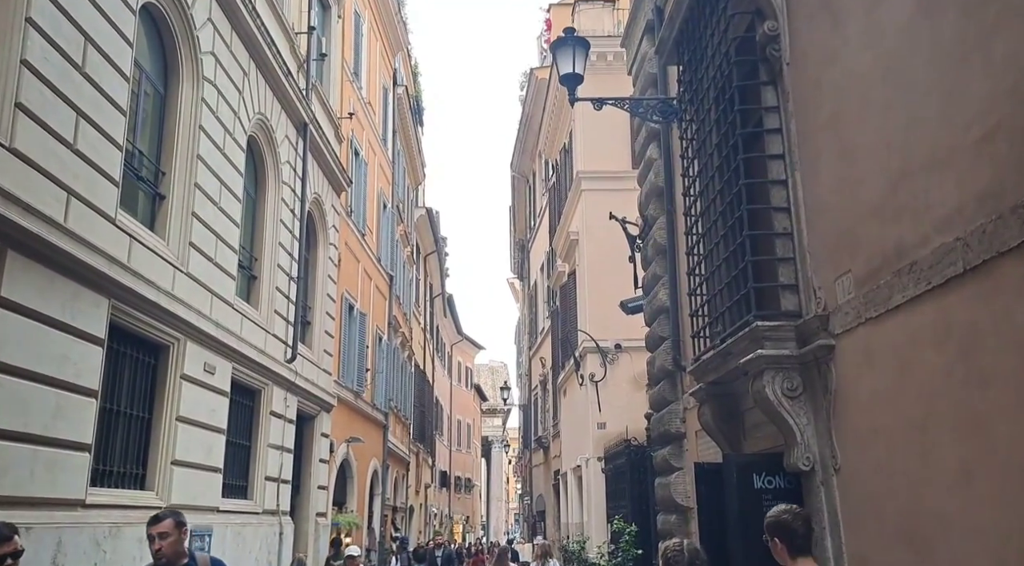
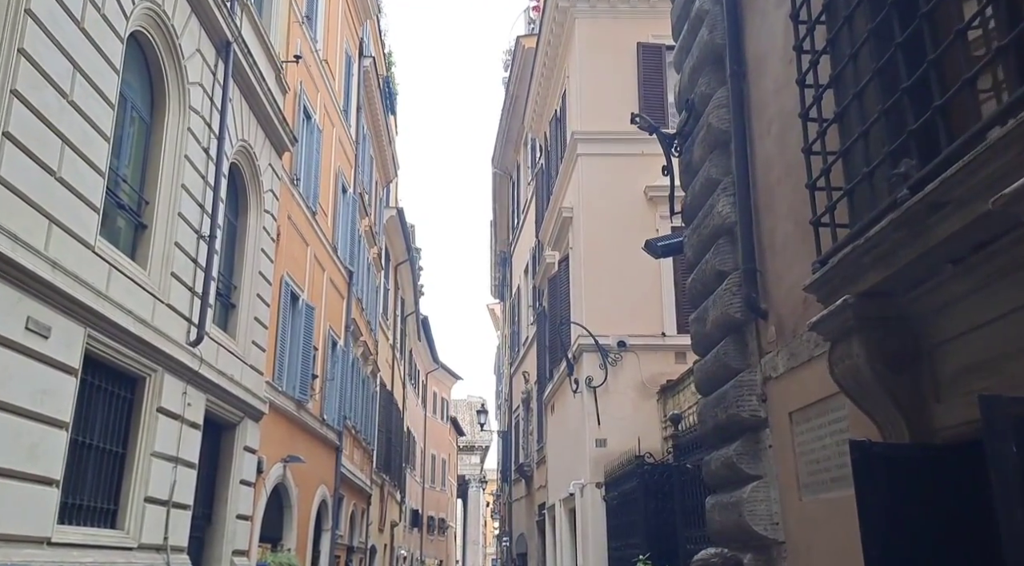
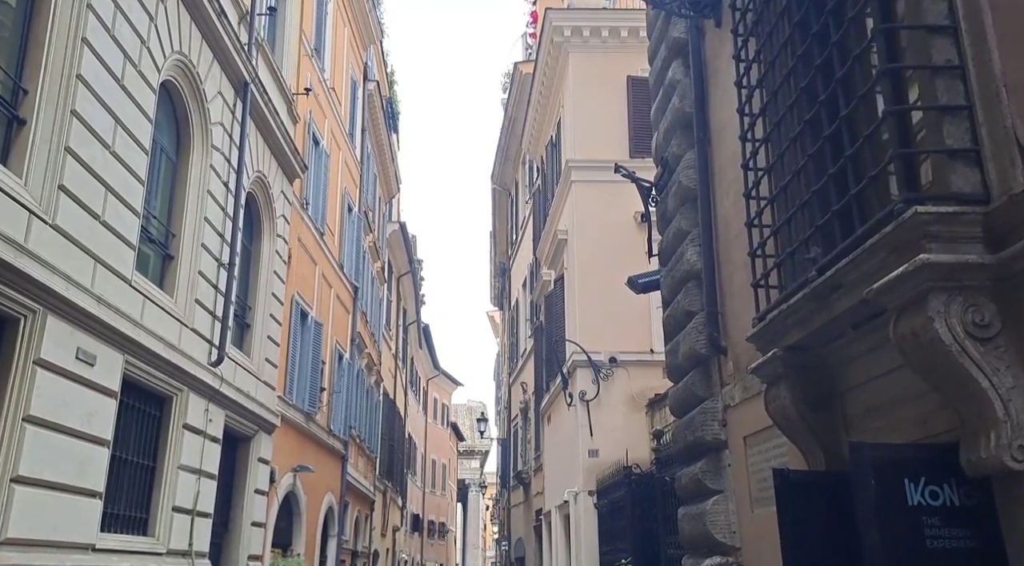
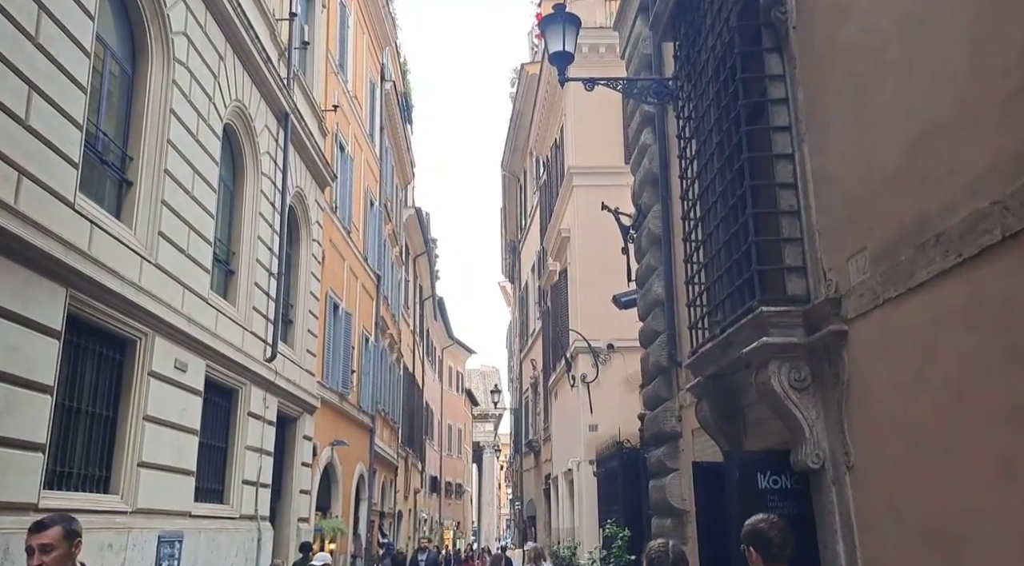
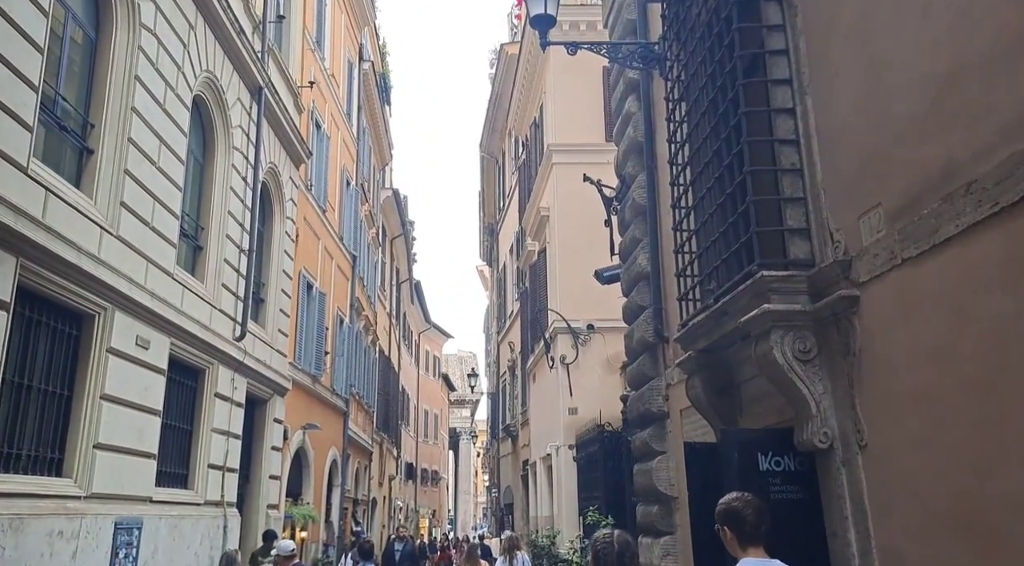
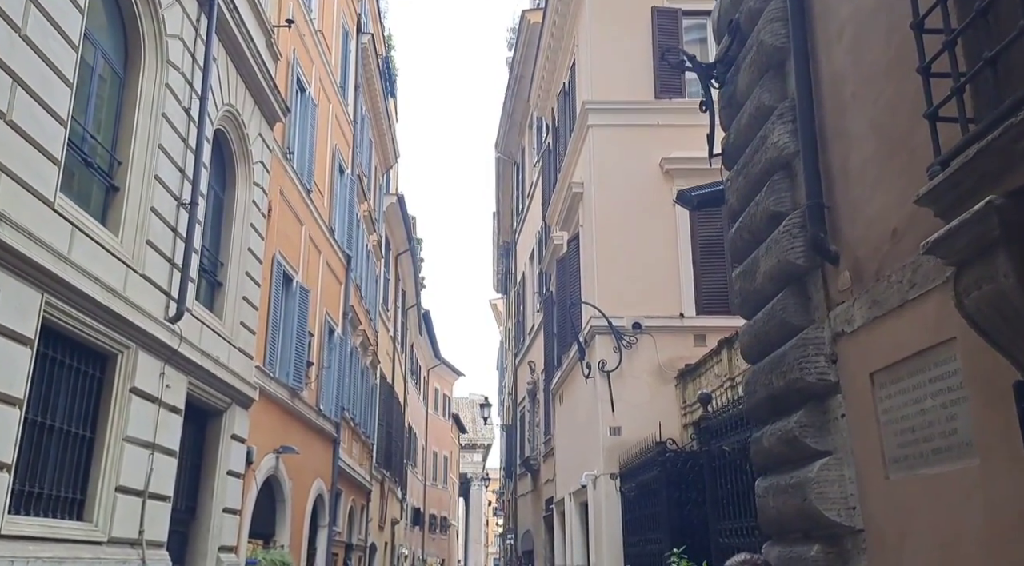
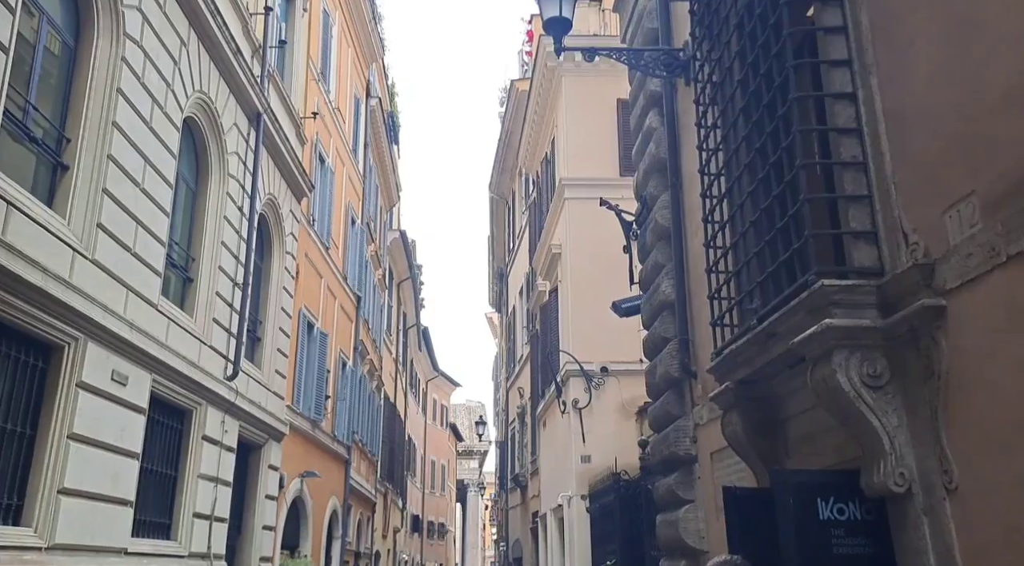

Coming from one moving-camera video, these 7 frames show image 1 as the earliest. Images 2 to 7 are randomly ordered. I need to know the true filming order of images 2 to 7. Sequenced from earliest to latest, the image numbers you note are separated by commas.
4, 5, 7, 3, 2, 6
